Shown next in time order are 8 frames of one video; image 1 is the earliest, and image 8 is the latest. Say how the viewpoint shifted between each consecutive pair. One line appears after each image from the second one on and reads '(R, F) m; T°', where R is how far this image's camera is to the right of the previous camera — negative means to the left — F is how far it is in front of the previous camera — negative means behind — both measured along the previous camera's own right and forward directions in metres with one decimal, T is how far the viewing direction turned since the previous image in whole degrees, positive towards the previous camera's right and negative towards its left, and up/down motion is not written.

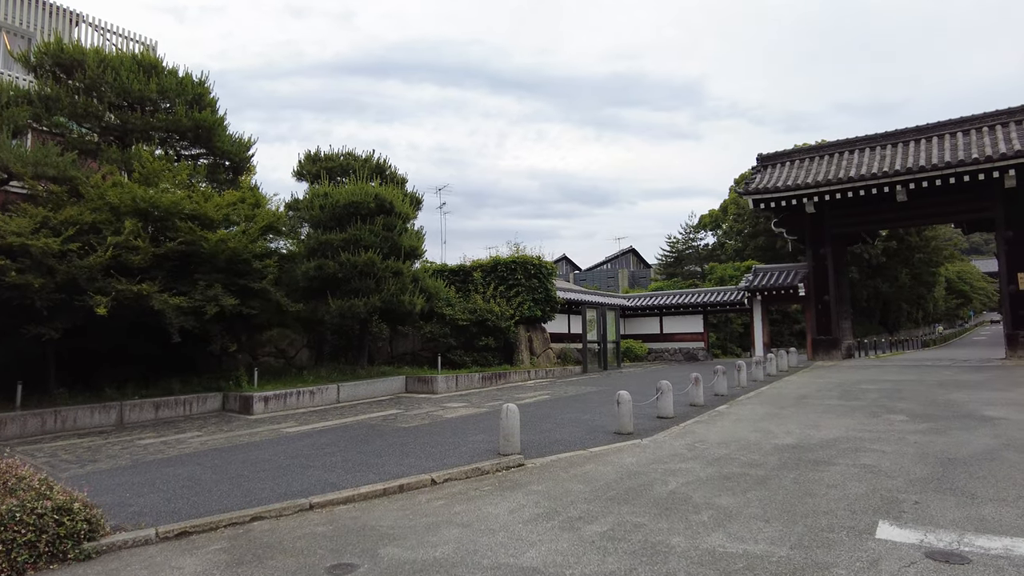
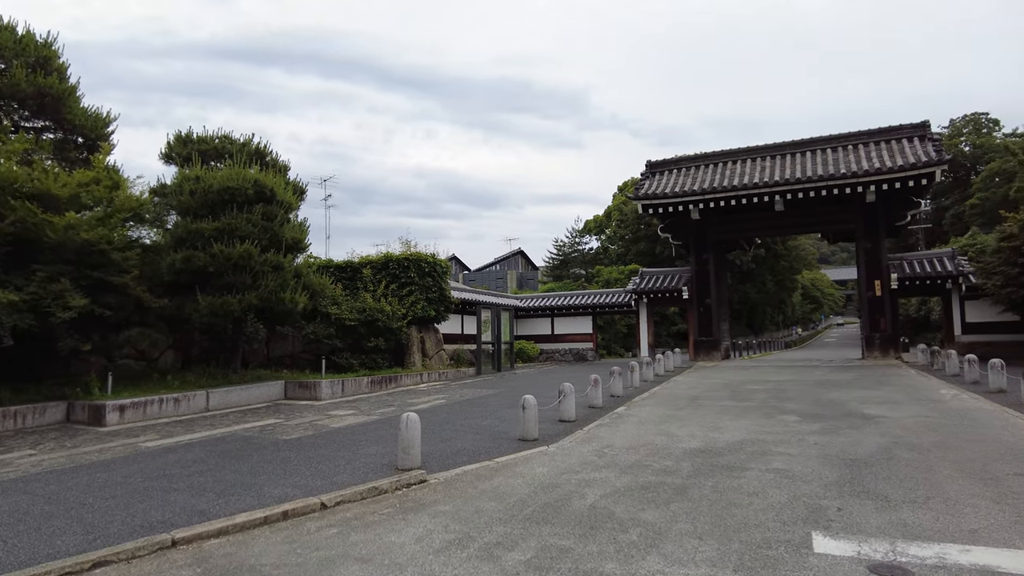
(-0.2, +0.6) m; +10°
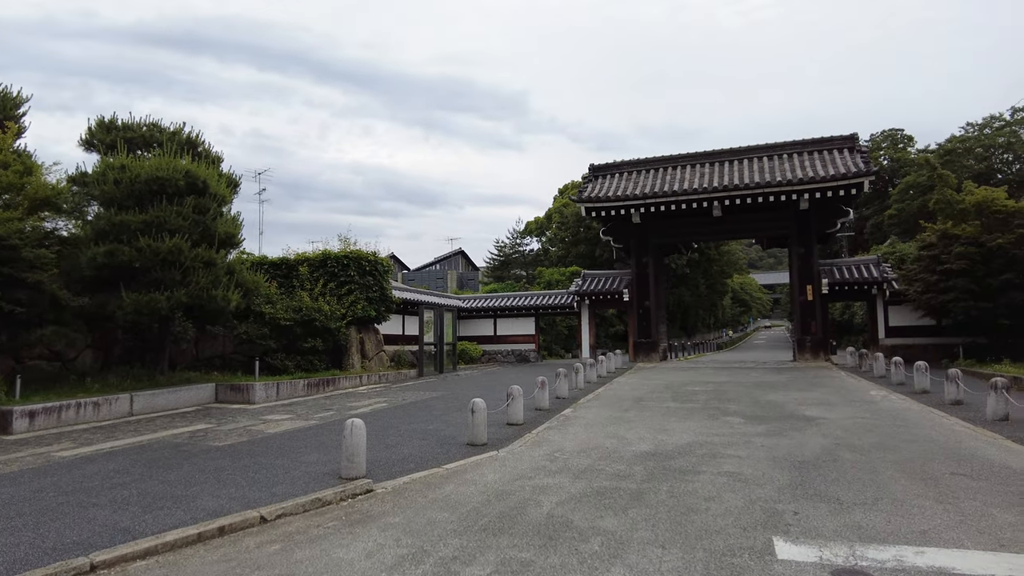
(-0.1, +0.2) m; +5°
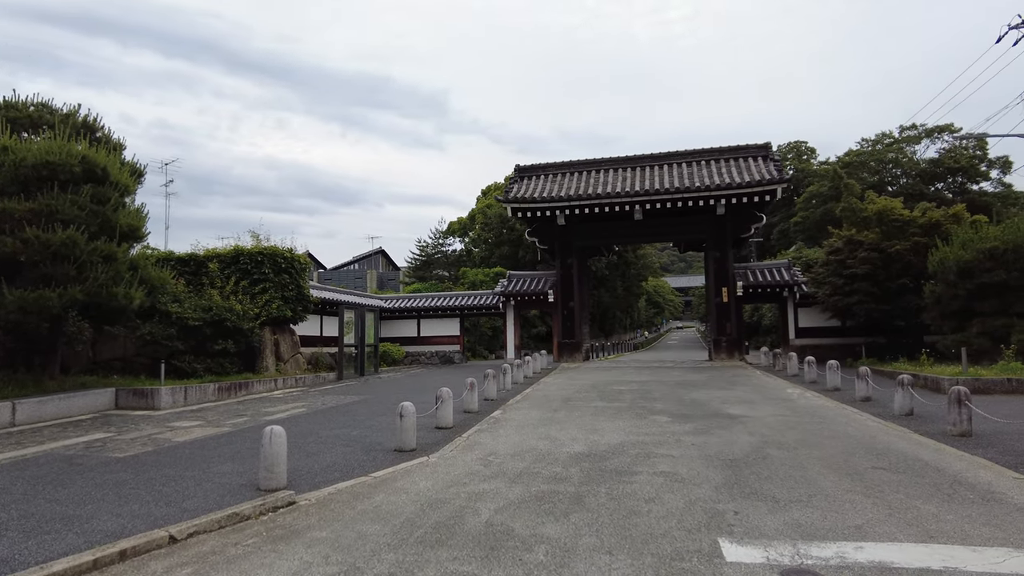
(-0.1, +0.2) m; +7°
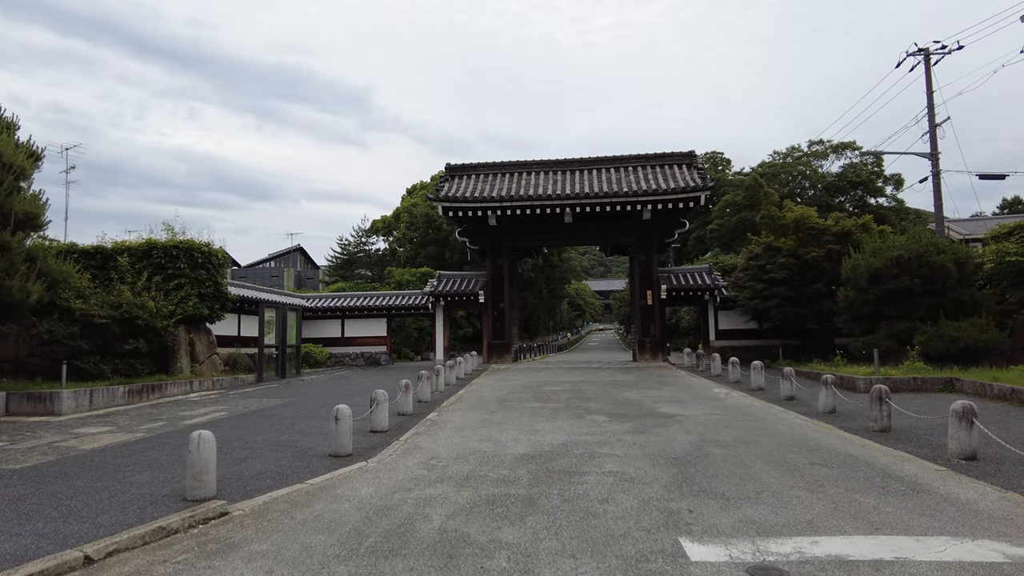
(-0.3, +0.2) m; +7°
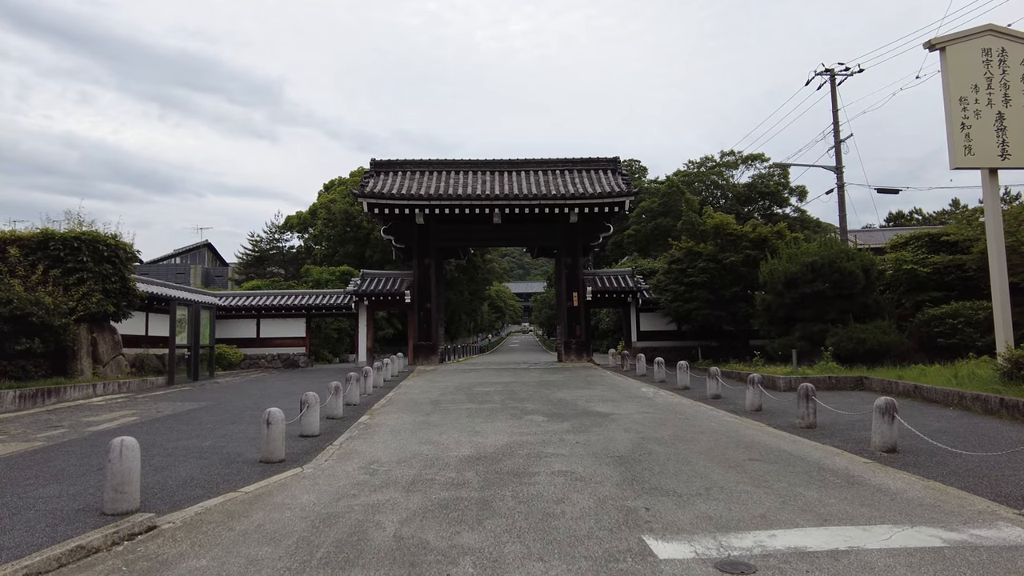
(-0.3, +0.2) m; +7°
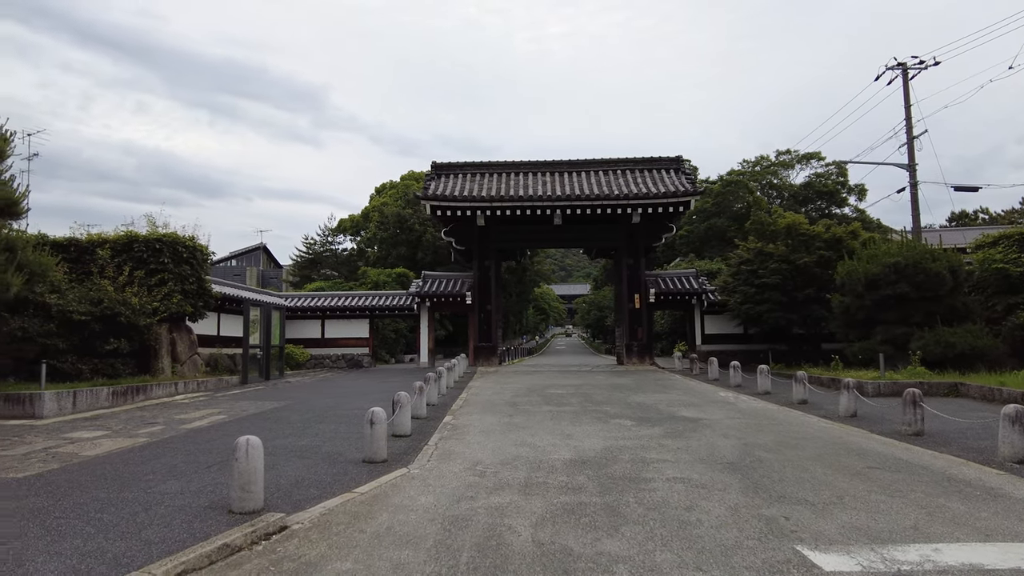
(-0.7, +0.1) m; -3°
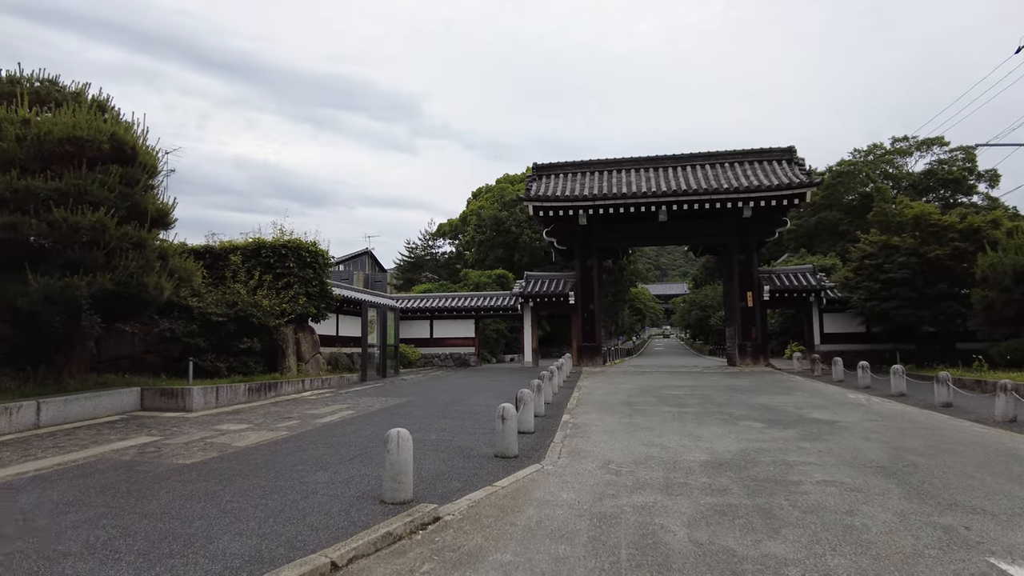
(-0.4, 0.0) m; -8°
